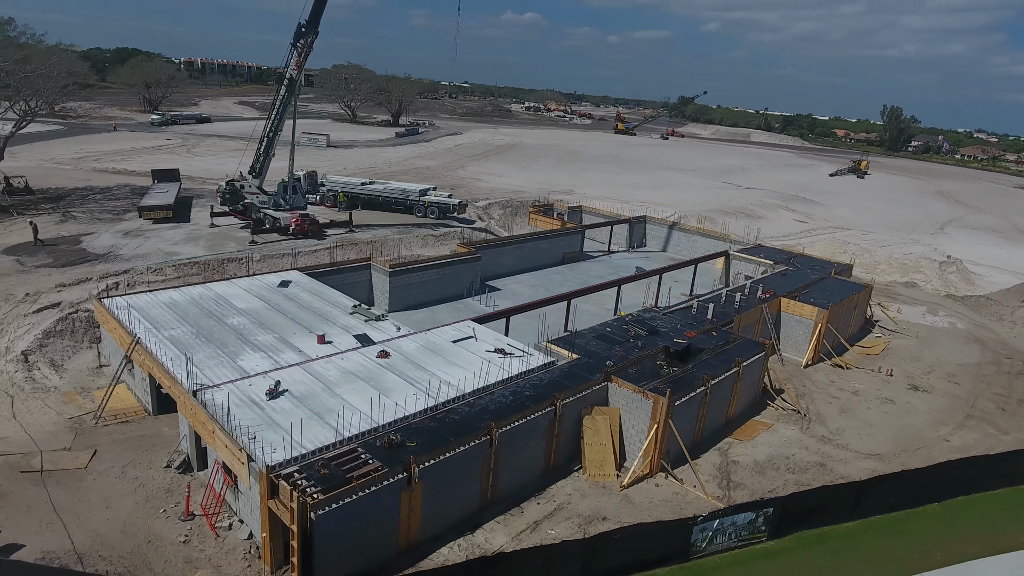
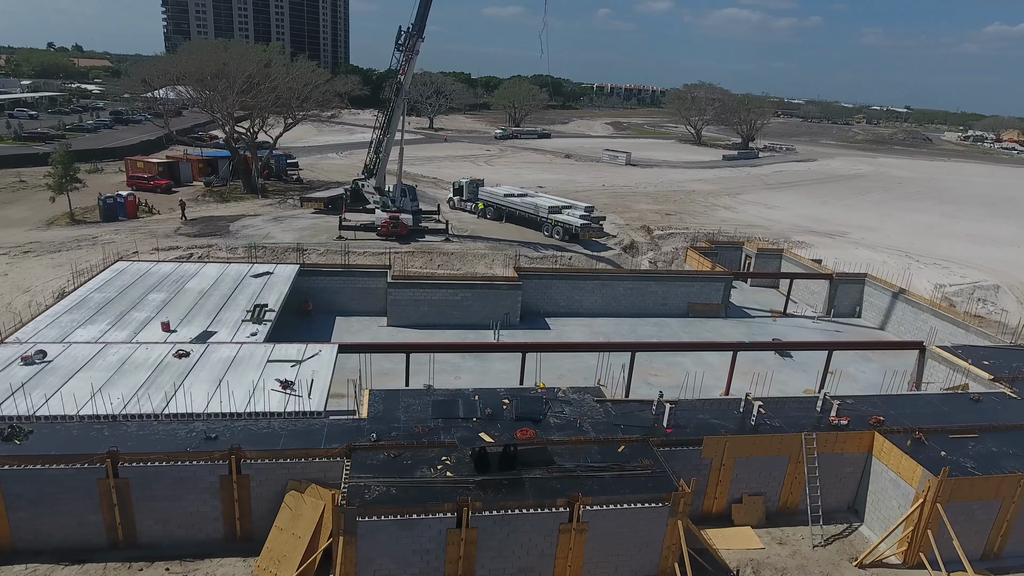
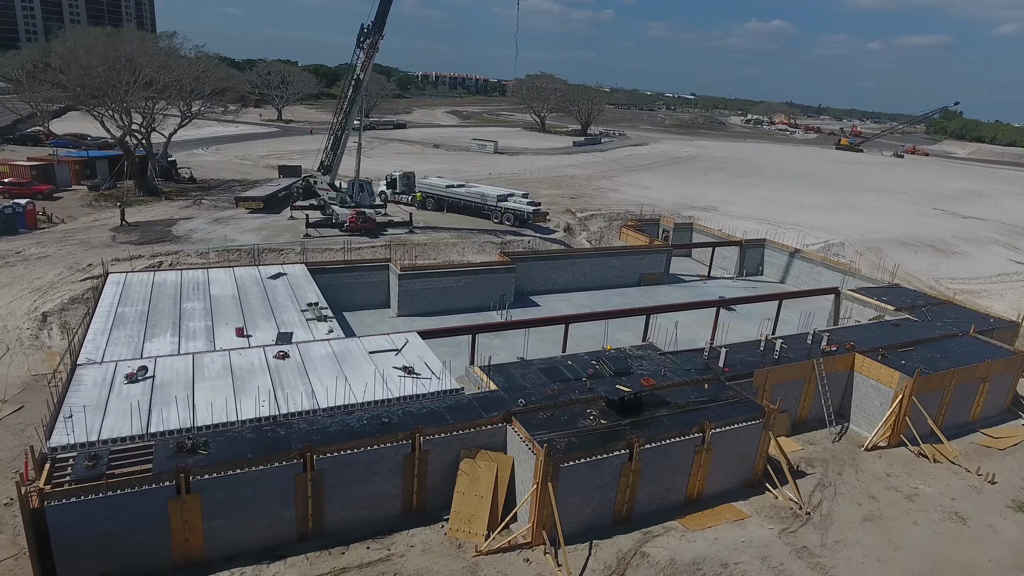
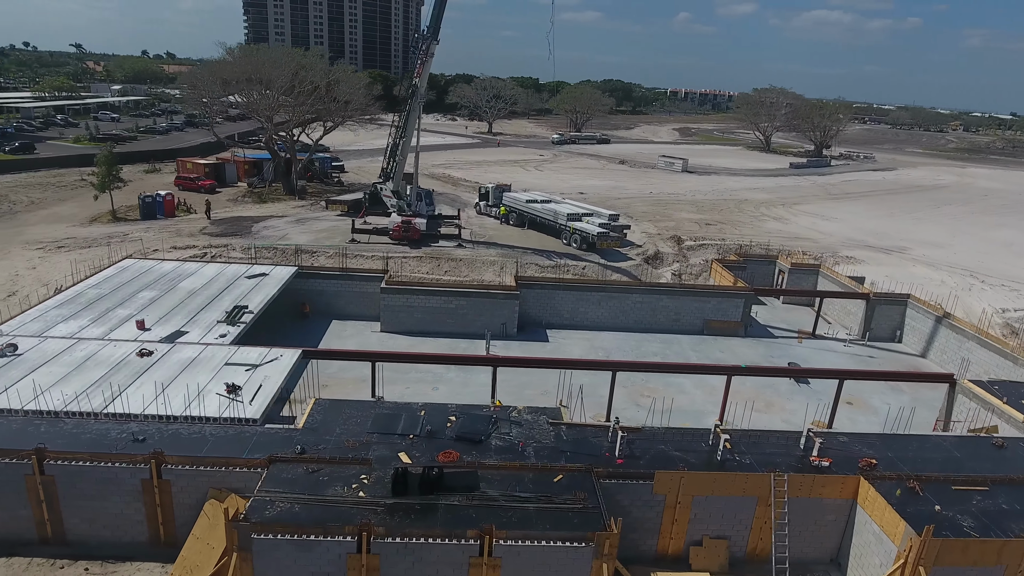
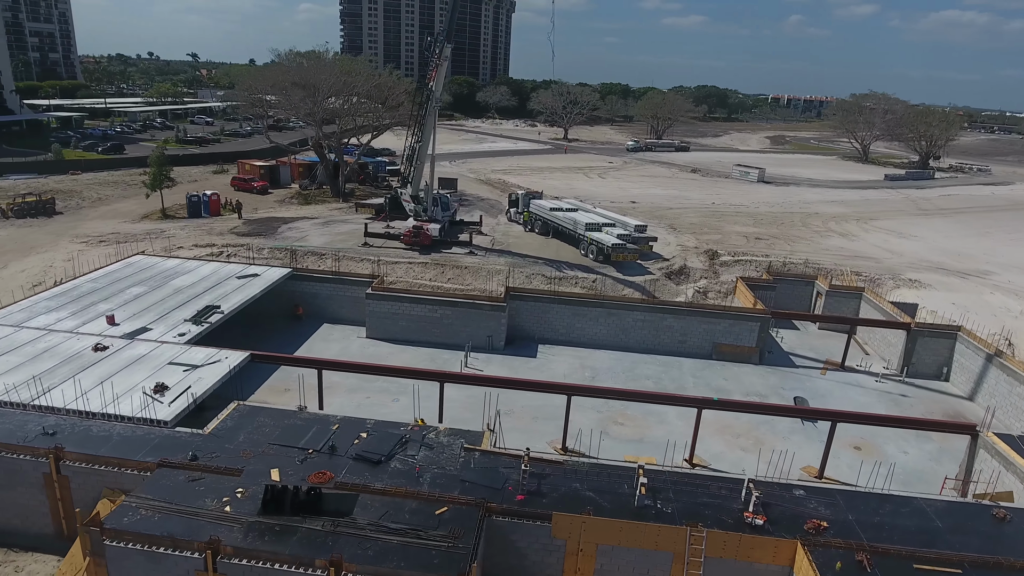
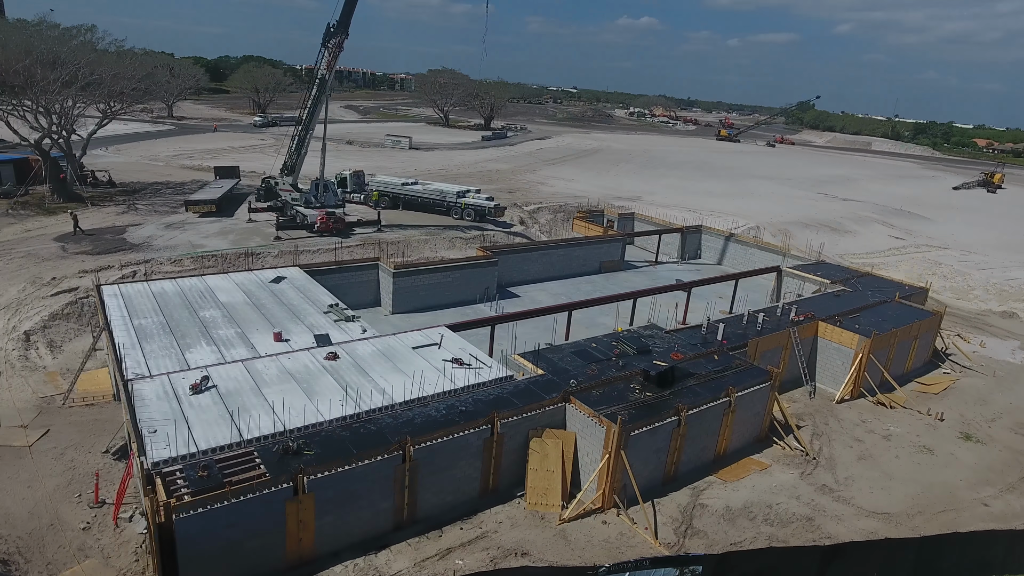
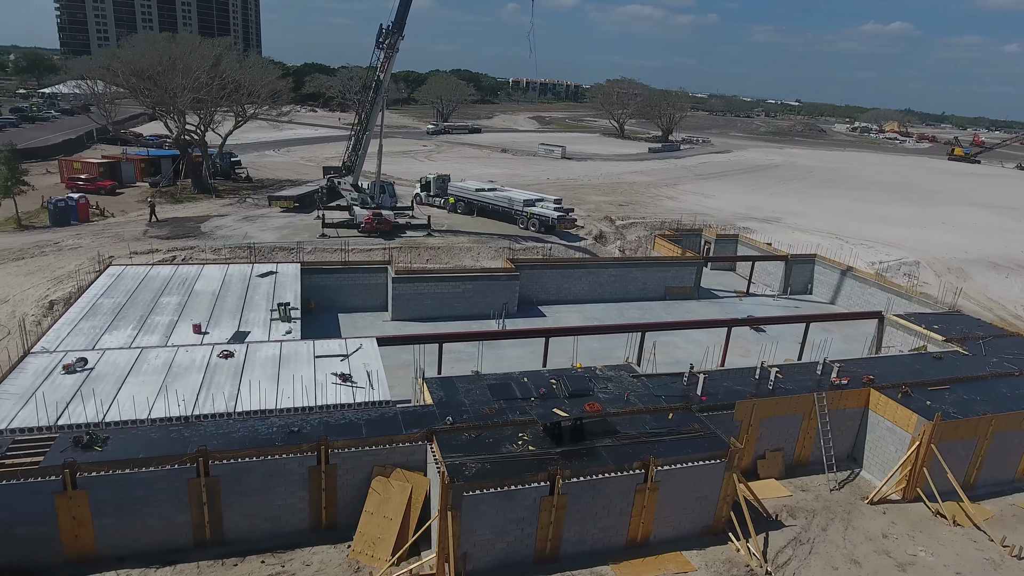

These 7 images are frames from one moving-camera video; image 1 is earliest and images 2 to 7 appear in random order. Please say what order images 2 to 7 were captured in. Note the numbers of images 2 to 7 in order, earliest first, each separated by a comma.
6, 3, 7, 2, 4, 5
